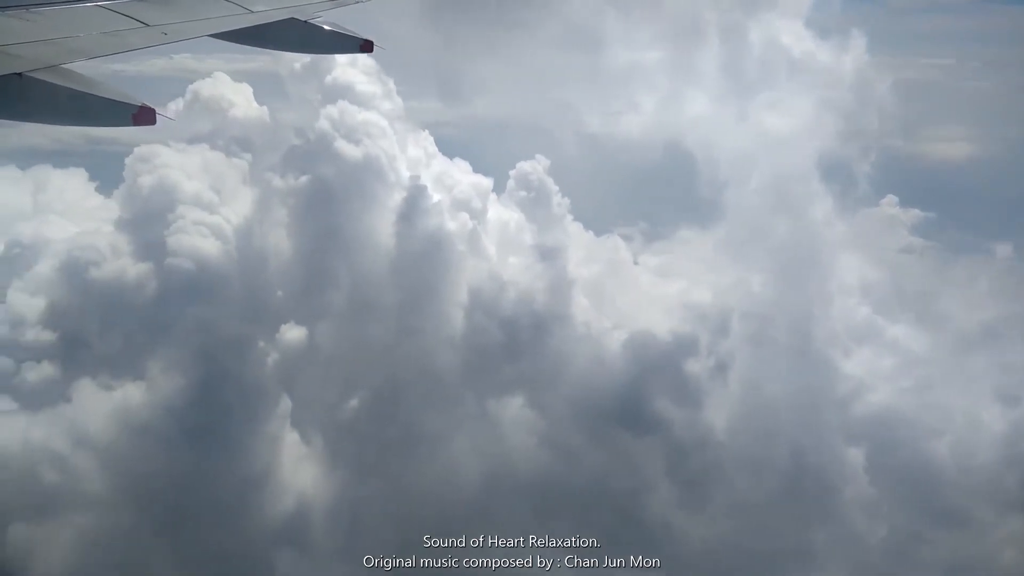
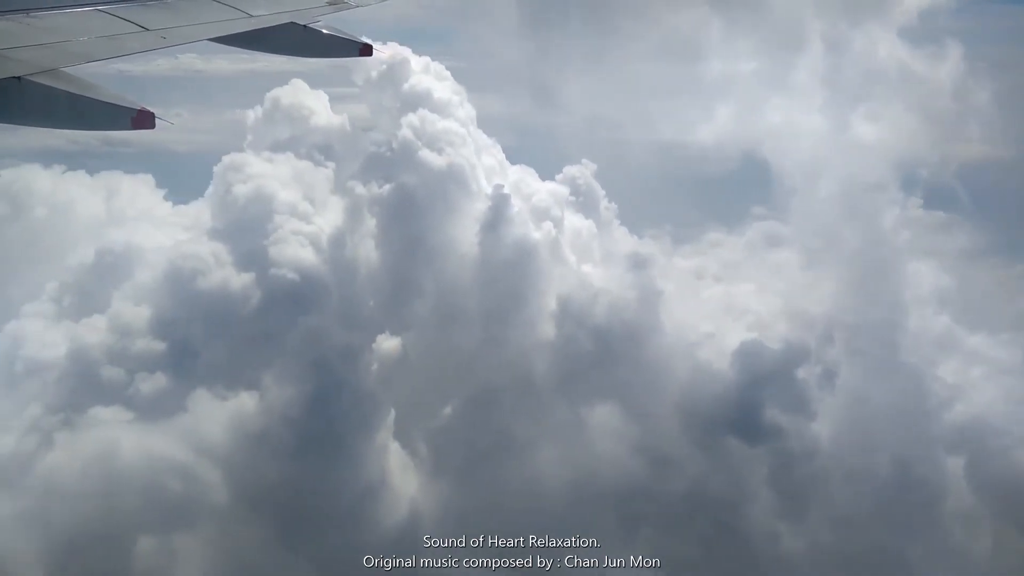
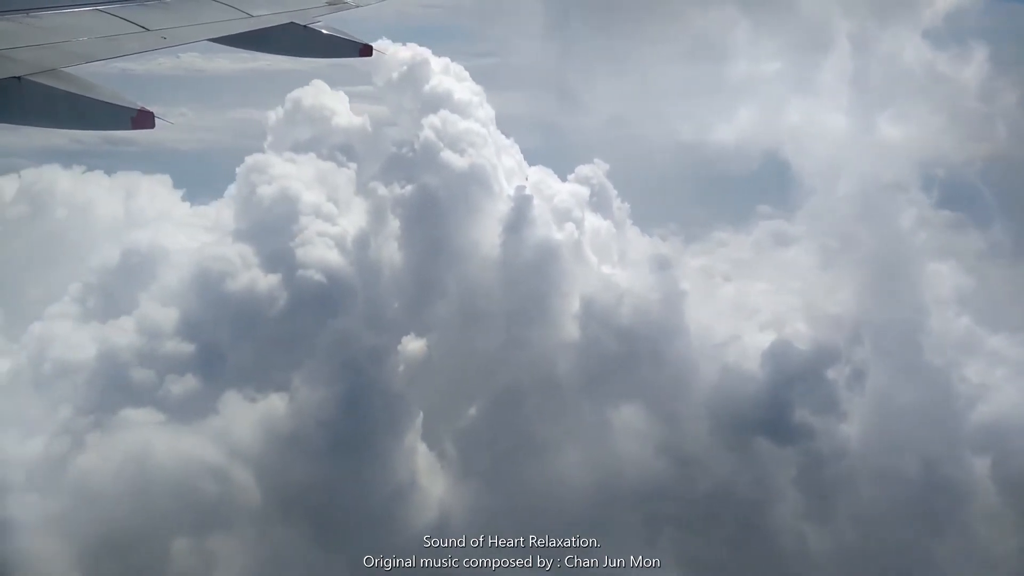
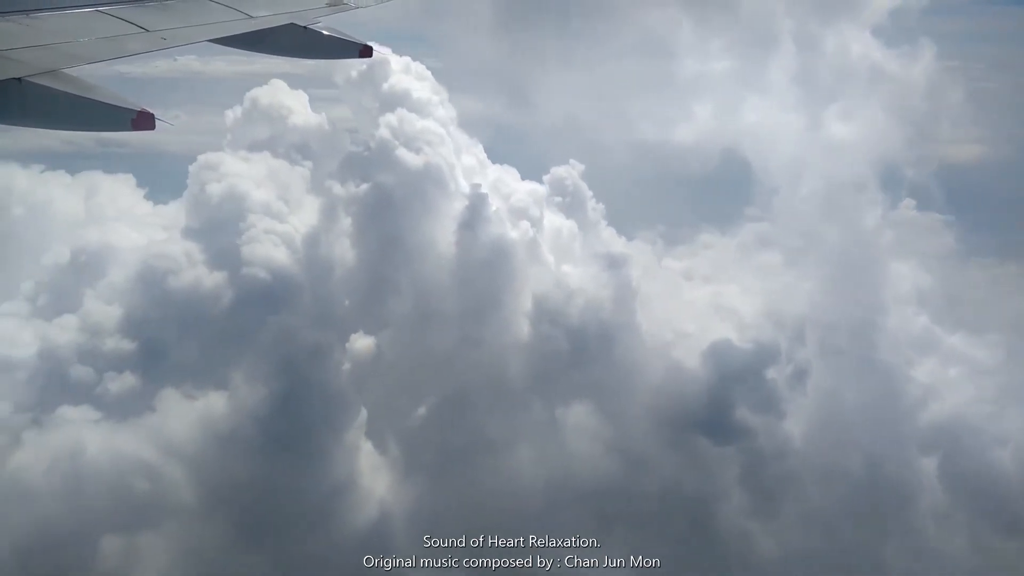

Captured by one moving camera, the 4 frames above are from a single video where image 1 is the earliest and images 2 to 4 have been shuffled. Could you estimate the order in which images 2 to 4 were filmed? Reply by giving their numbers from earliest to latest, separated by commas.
4, 2, 3
